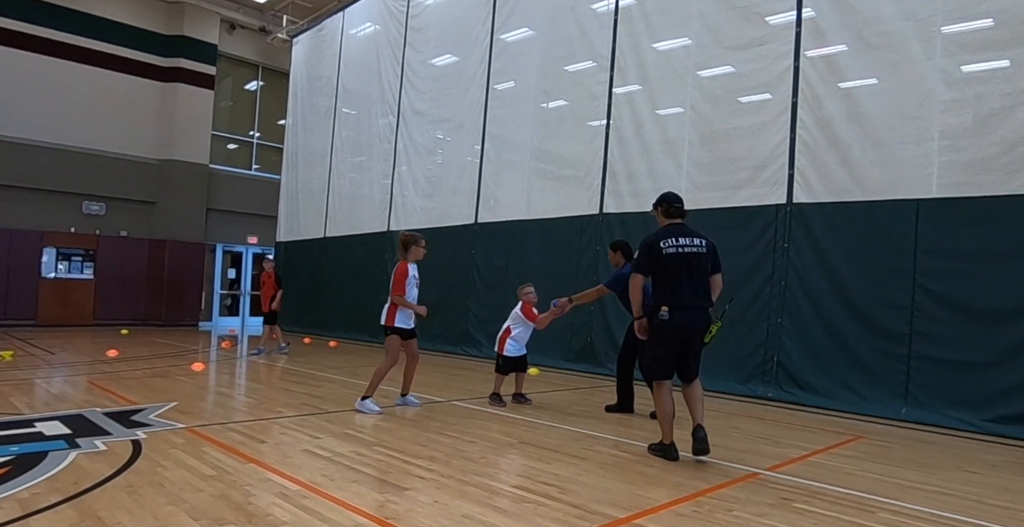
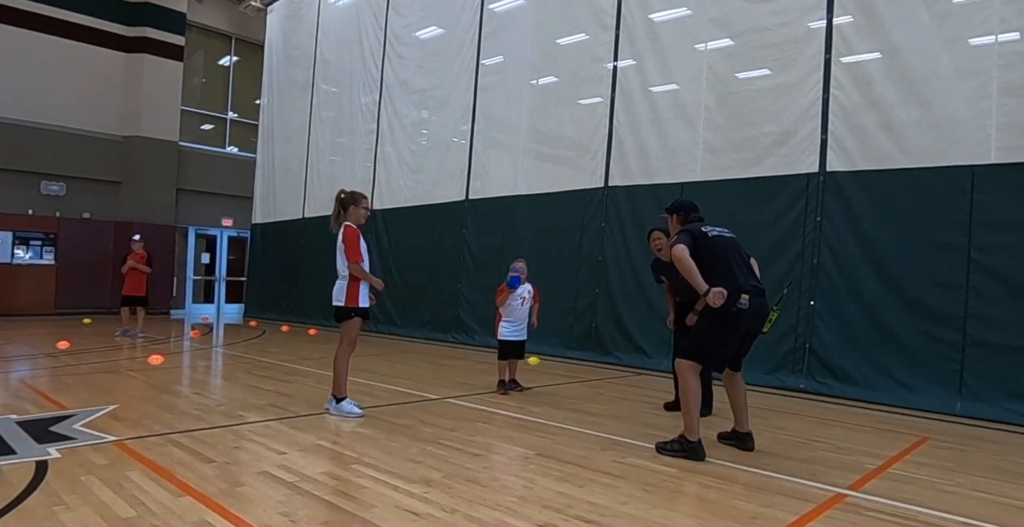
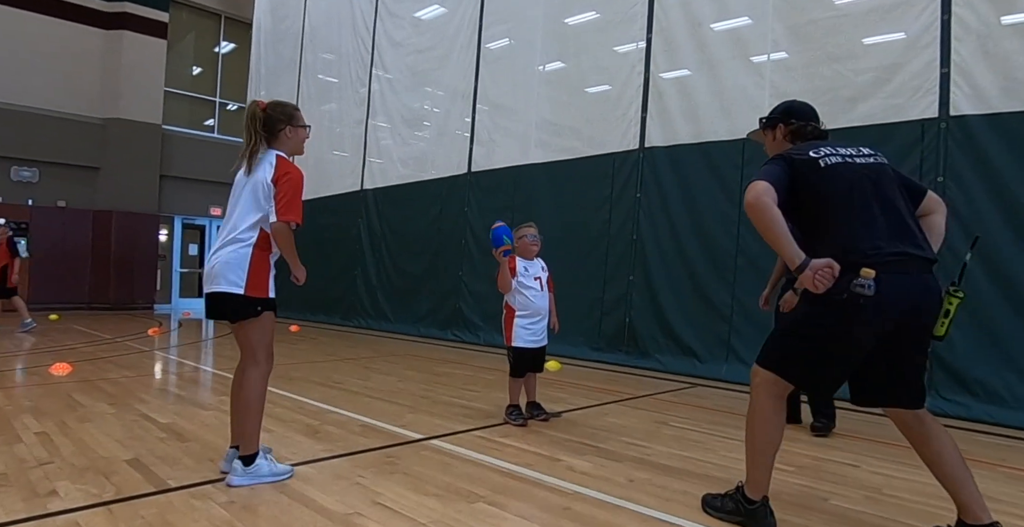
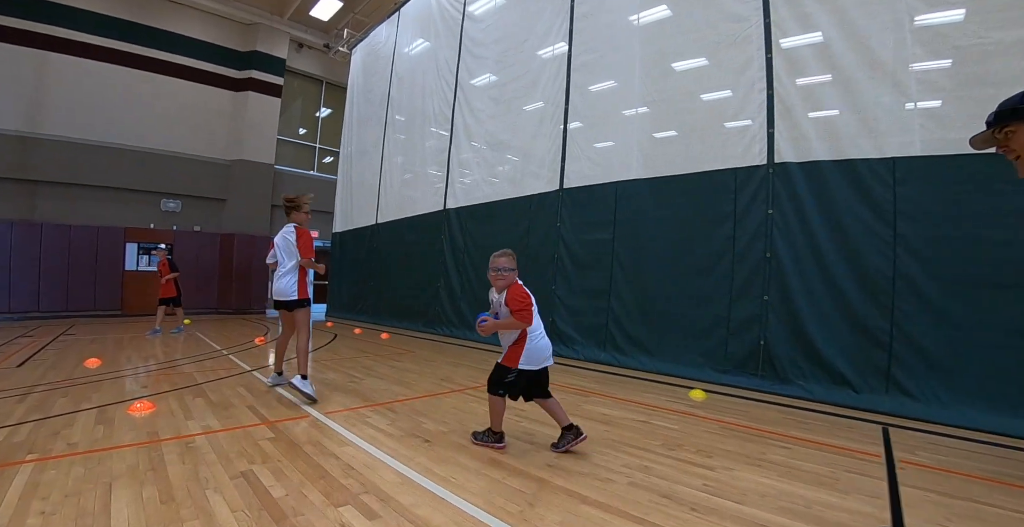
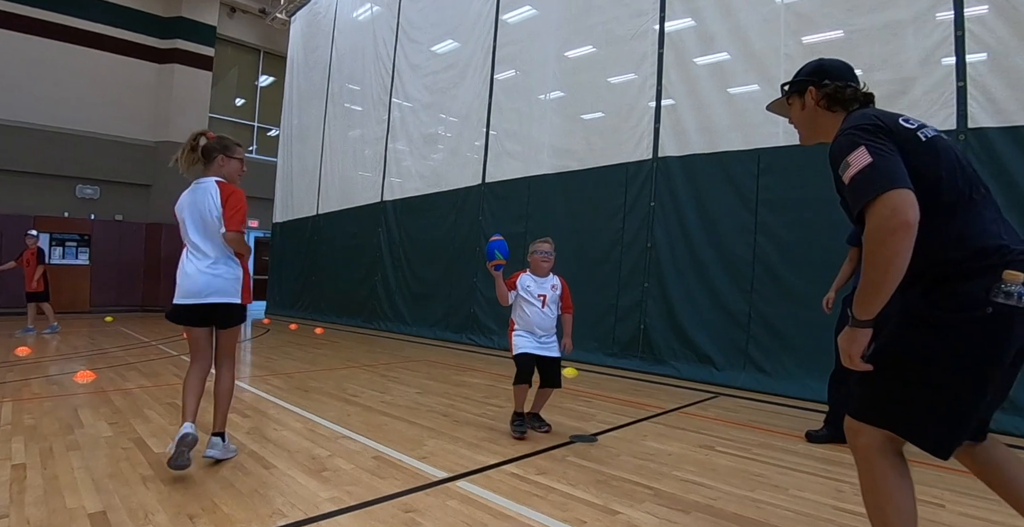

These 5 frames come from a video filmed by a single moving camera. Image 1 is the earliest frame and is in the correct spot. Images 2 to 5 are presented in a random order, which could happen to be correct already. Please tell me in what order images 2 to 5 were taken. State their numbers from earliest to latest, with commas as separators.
2, 3, 5, 4
